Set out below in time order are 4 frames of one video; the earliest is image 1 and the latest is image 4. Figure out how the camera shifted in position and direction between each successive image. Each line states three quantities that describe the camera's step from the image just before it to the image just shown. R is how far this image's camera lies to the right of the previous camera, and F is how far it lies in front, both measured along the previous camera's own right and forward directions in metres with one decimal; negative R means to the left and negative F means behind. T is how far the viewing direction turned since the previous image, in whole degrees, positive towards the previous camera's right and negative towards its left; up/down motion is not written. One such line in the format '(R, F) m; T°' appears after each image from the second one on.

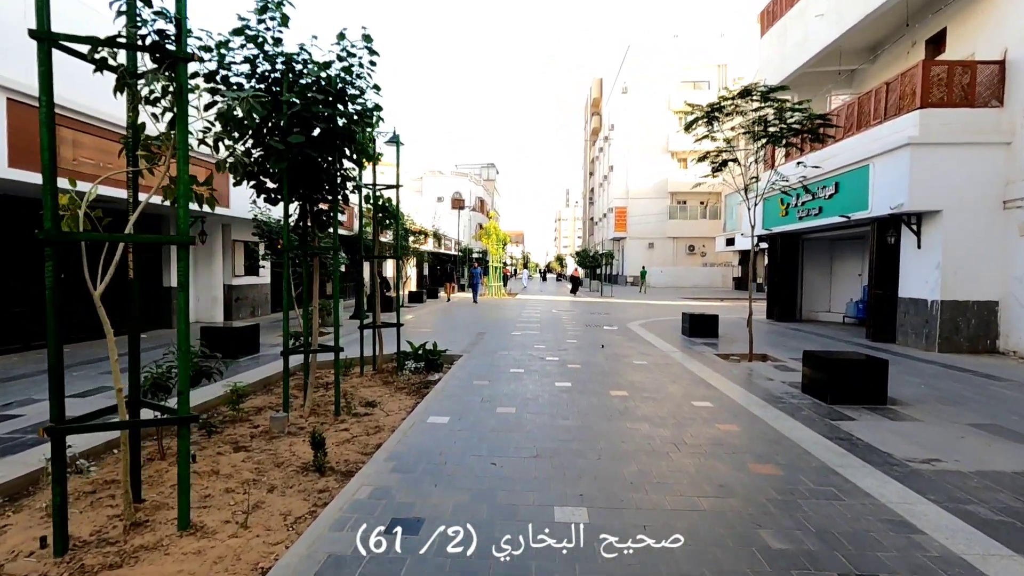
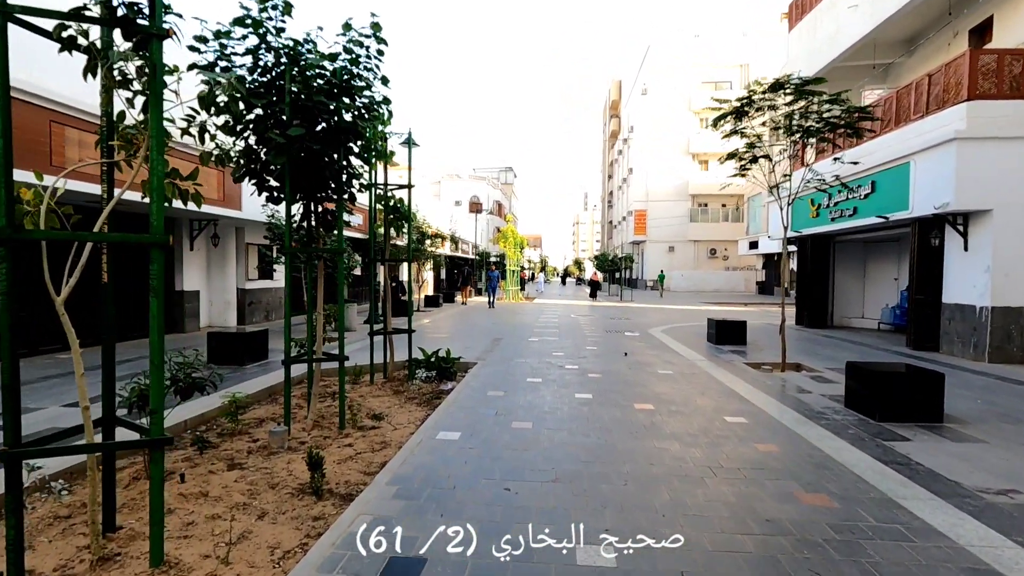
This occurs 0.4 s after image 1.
(0.0, +0.4) m; -2°
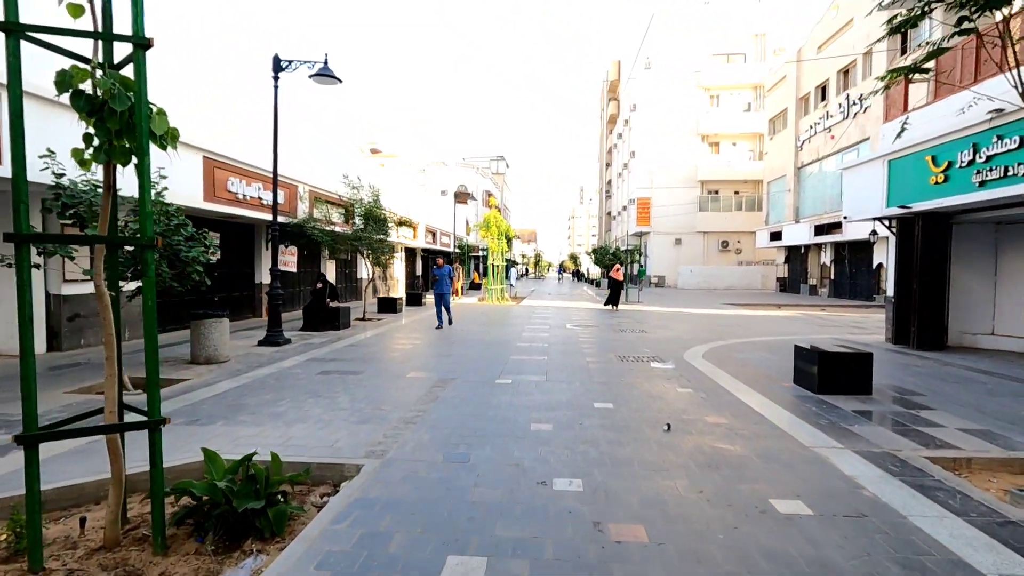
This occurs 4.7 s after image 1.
(+0.6, +5.1) m; 0°
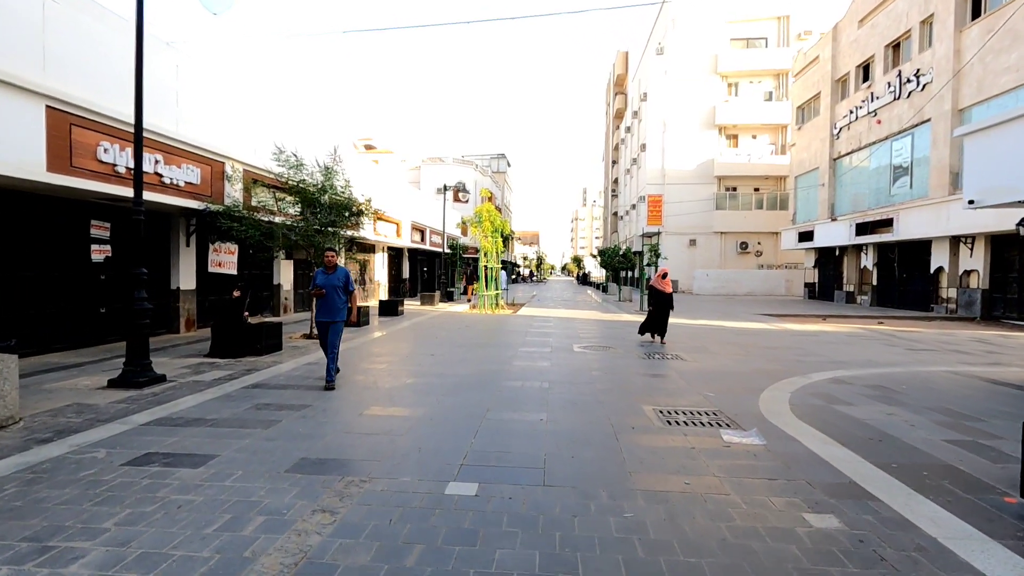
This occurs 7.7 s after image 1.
(+0.3, +3.6) m; 0°
